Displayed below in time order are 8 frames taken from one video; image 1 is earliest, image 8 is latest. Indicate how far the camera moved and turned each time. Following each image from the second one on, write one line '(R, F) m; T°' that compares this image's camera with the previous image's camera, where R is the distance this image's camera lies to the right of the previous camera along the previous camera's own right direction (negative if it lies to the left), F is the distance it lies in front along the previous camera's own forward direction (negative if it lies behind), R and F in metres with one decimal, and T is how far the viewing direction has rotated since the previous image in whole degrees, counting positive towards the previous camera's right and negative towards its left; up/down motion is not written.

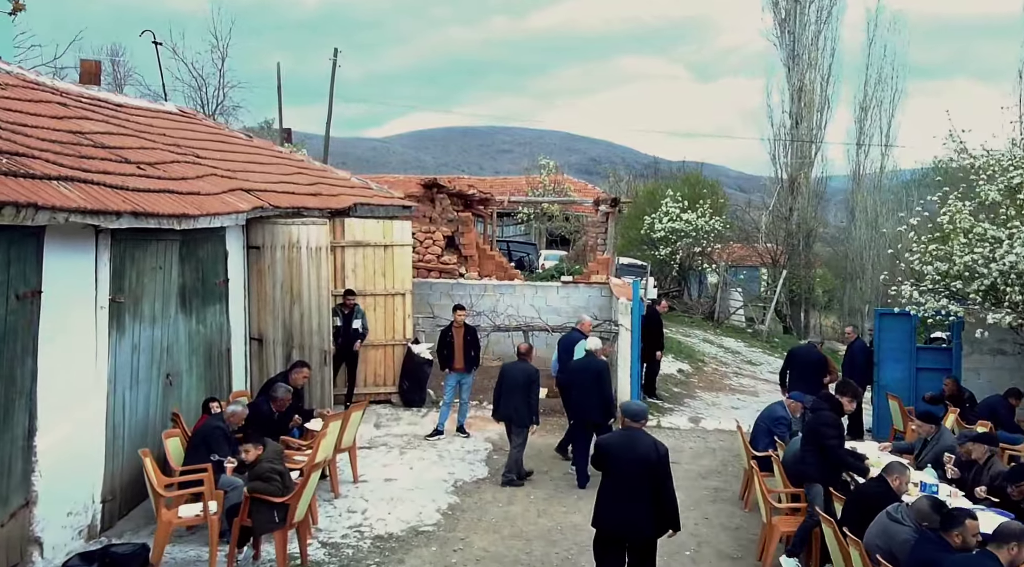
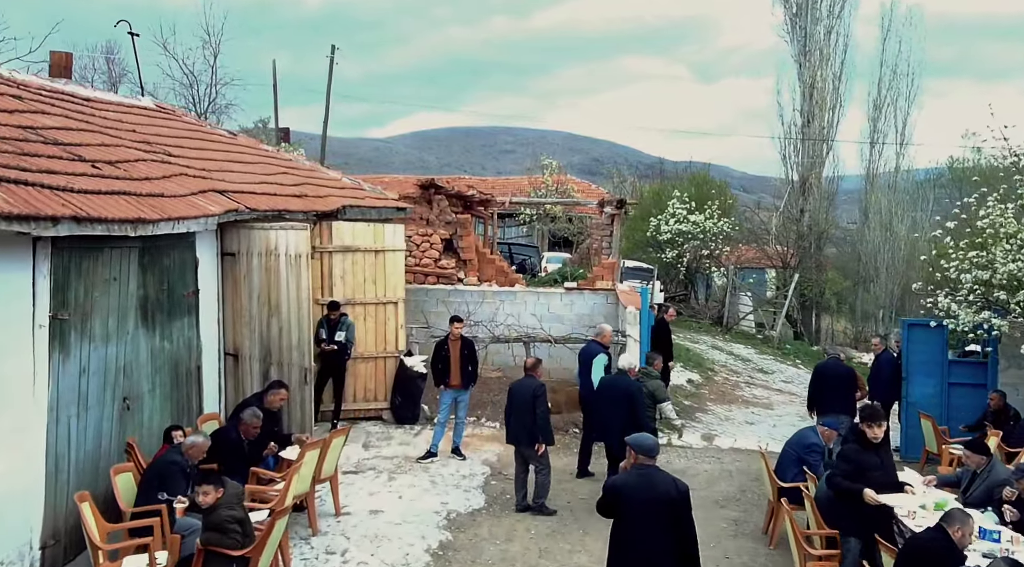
(0.0, +0.8) m; 0°
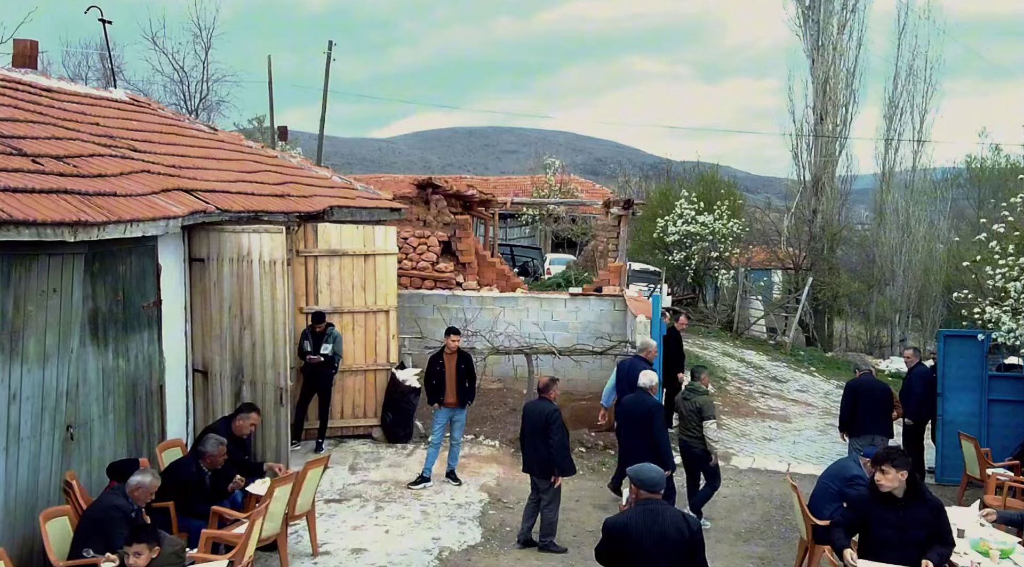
(0.0, +0.8) m; 0°
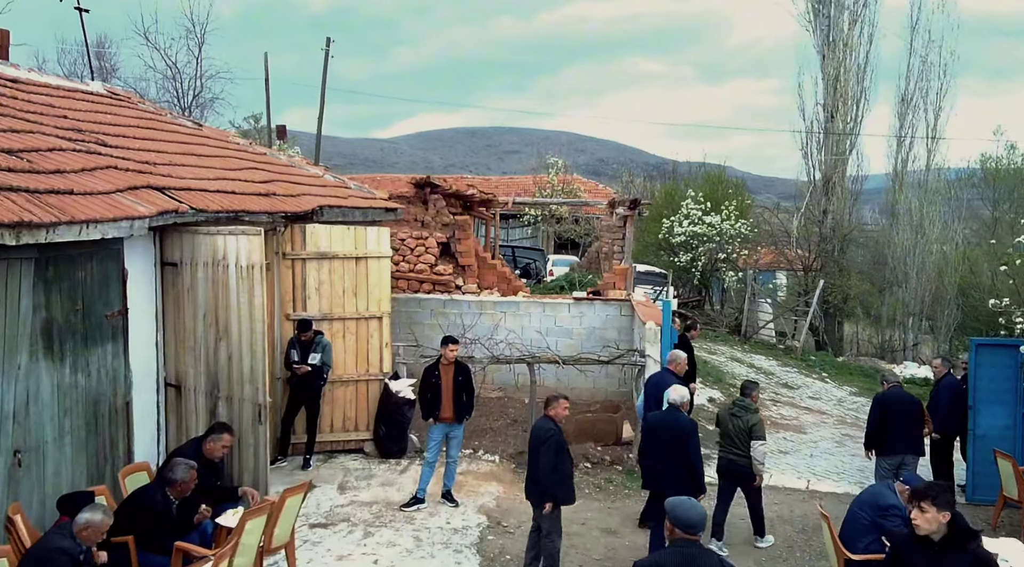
(0.0, +0.6) m; 0°
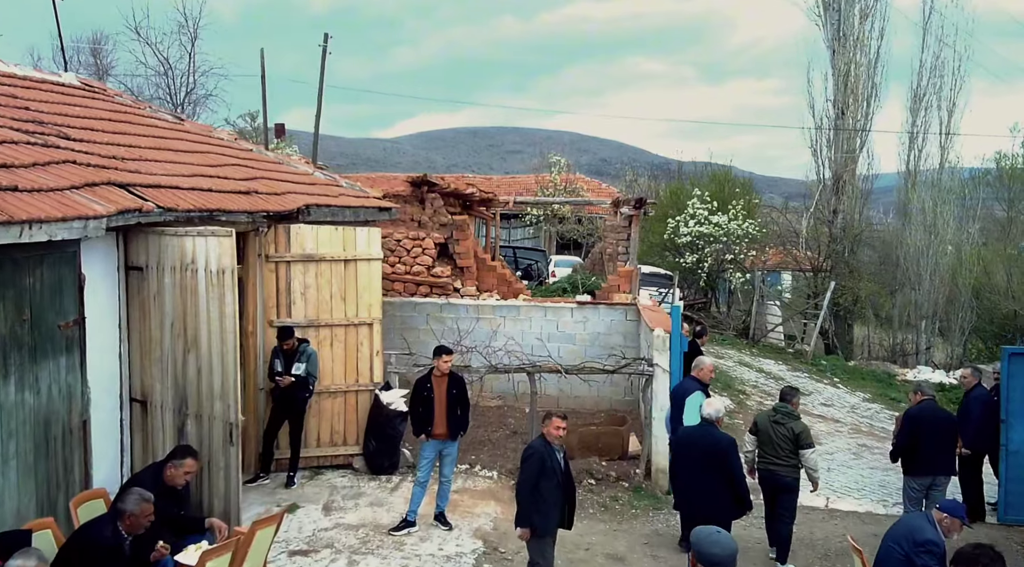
(0.0, +0.6) m; 0°
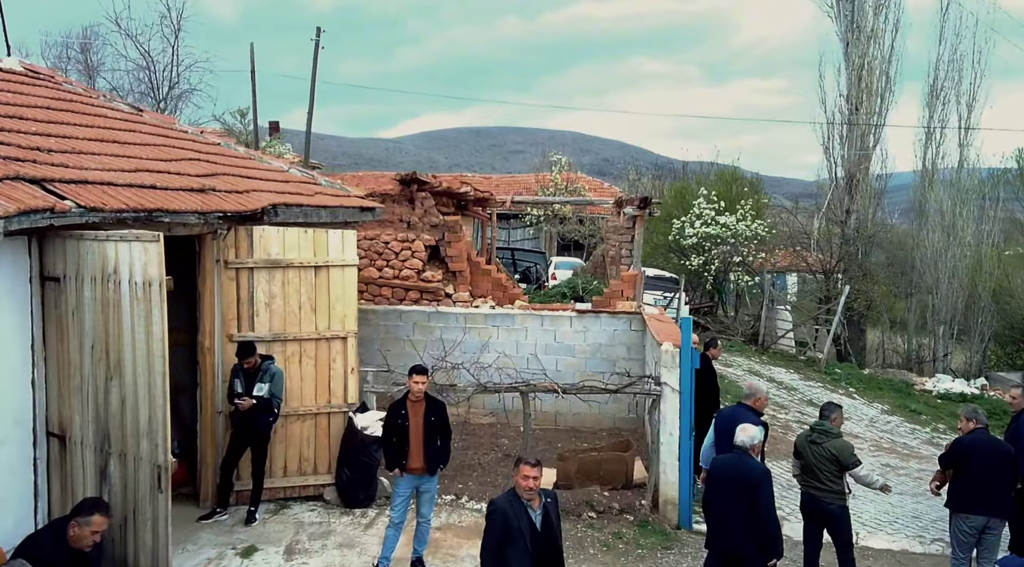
(+0.1, +1.0) m; 0°
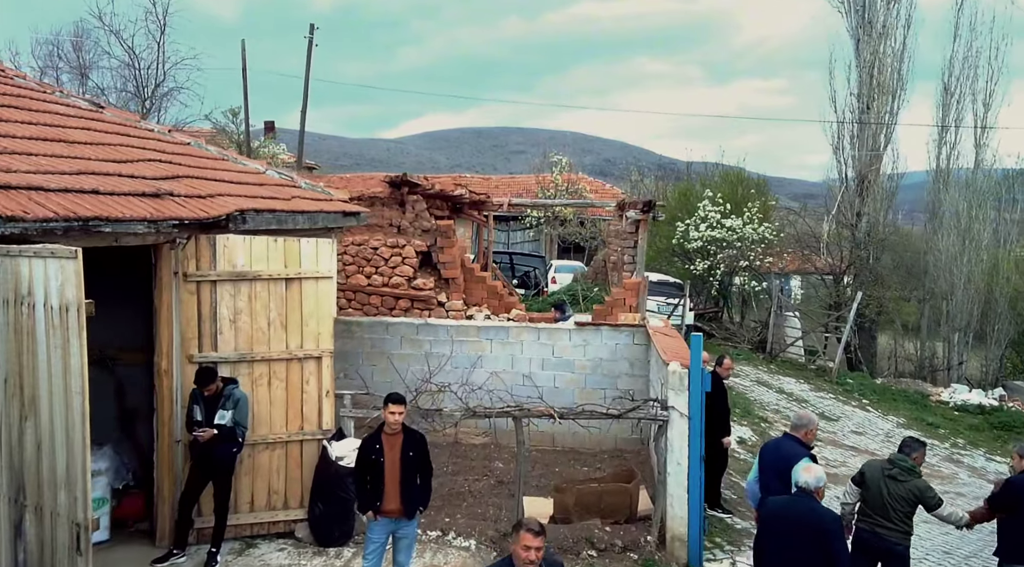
(+0.1, +0.8) m; 0°
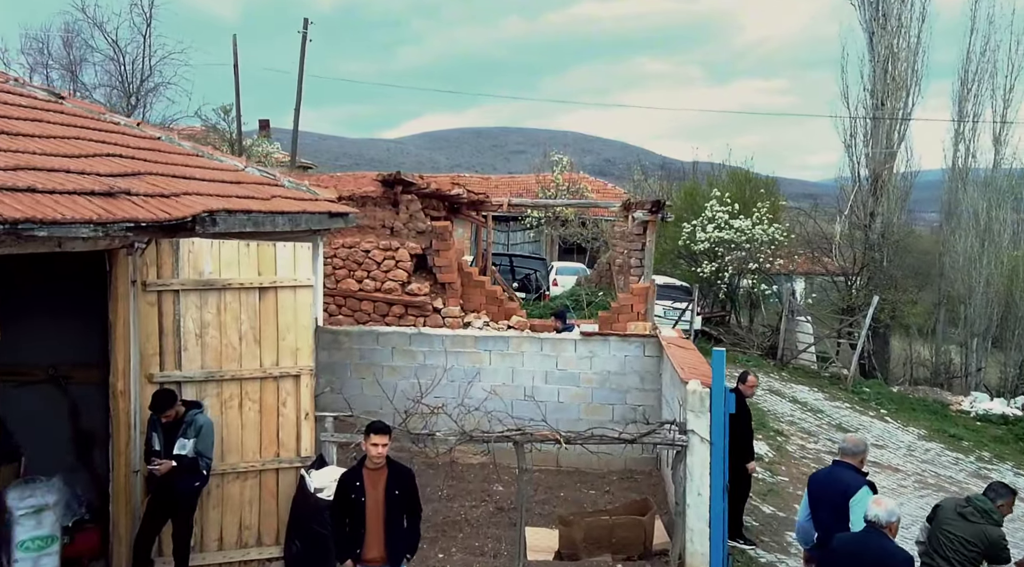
(0.0, +0.8) m; 0°
